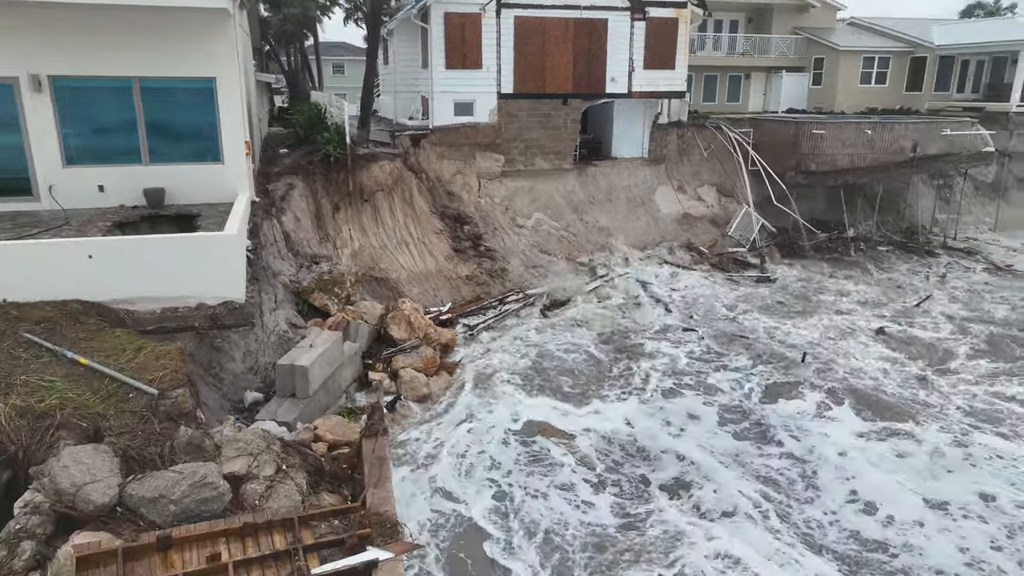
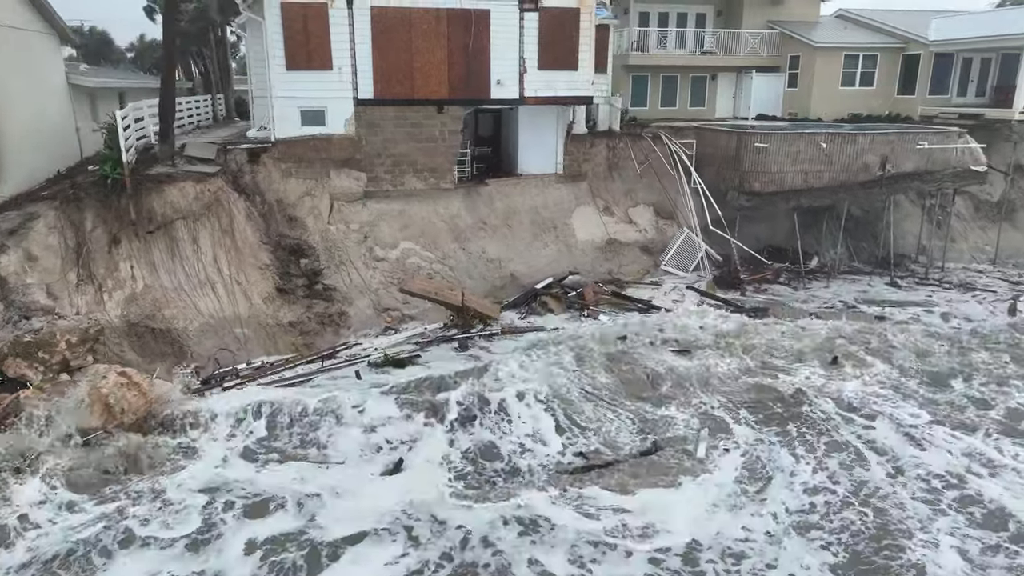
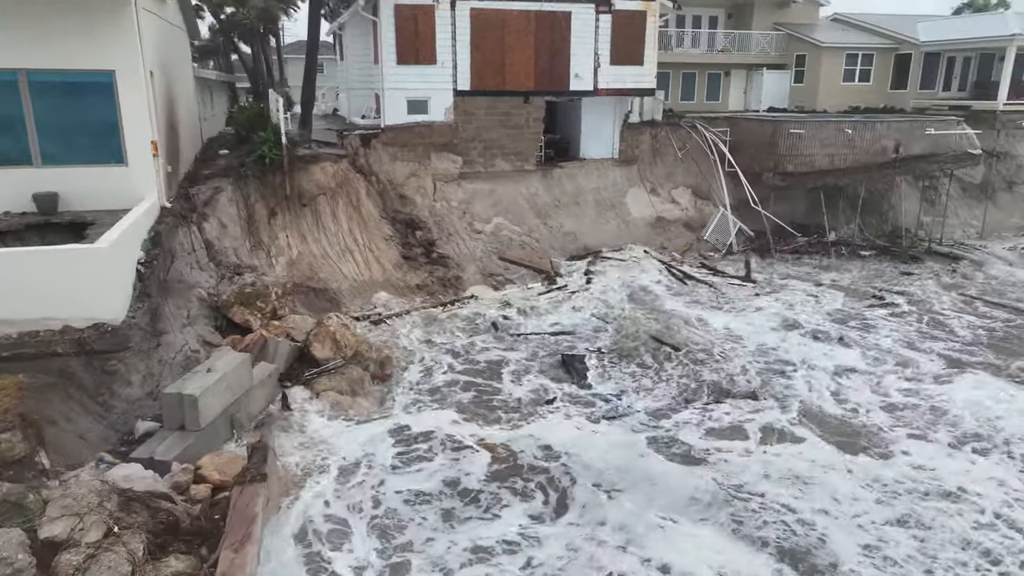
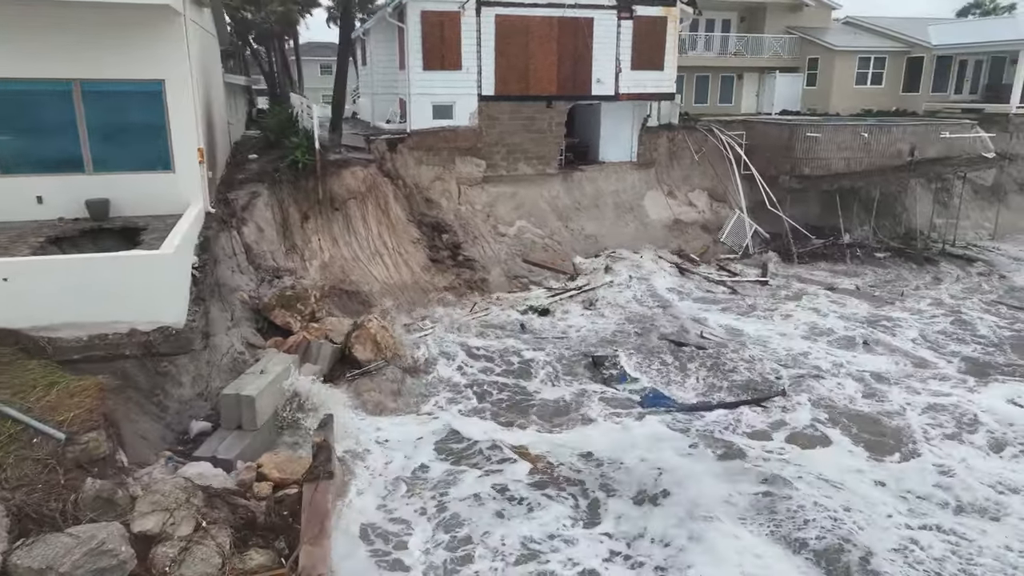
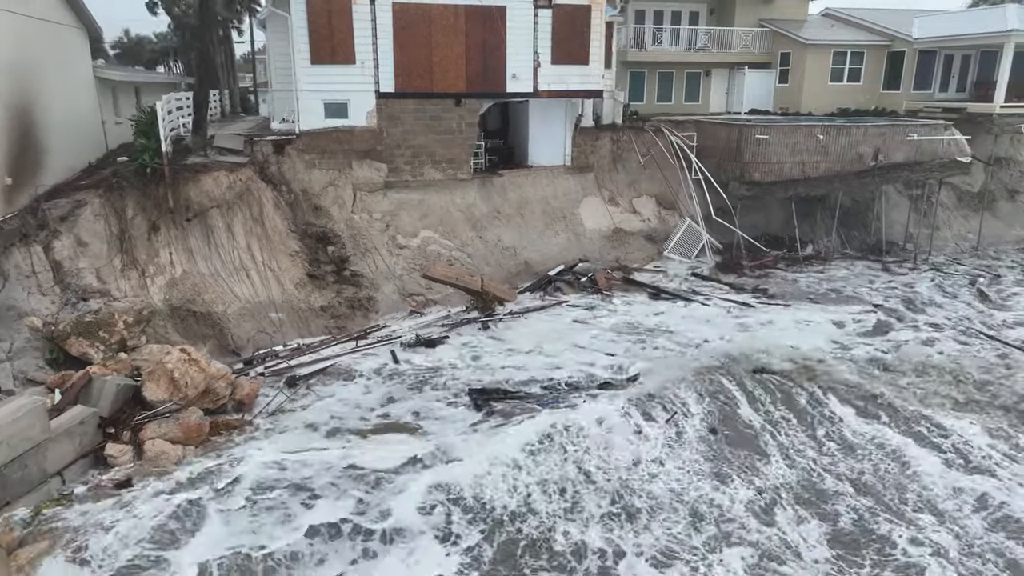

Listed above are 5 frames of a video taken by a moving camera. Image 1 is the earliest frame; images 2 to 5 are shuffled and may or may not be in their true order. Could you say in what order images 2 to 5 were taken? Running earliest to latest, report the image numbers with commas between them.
4, 3, 5, 2
